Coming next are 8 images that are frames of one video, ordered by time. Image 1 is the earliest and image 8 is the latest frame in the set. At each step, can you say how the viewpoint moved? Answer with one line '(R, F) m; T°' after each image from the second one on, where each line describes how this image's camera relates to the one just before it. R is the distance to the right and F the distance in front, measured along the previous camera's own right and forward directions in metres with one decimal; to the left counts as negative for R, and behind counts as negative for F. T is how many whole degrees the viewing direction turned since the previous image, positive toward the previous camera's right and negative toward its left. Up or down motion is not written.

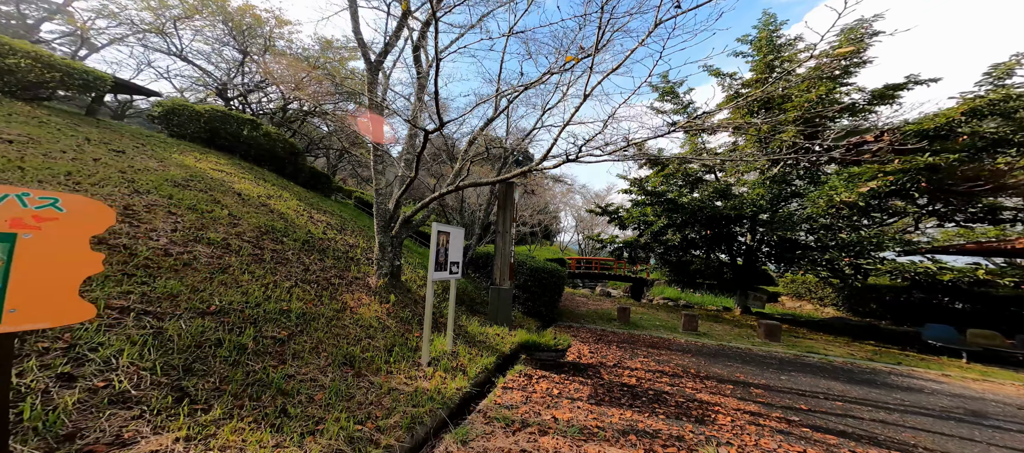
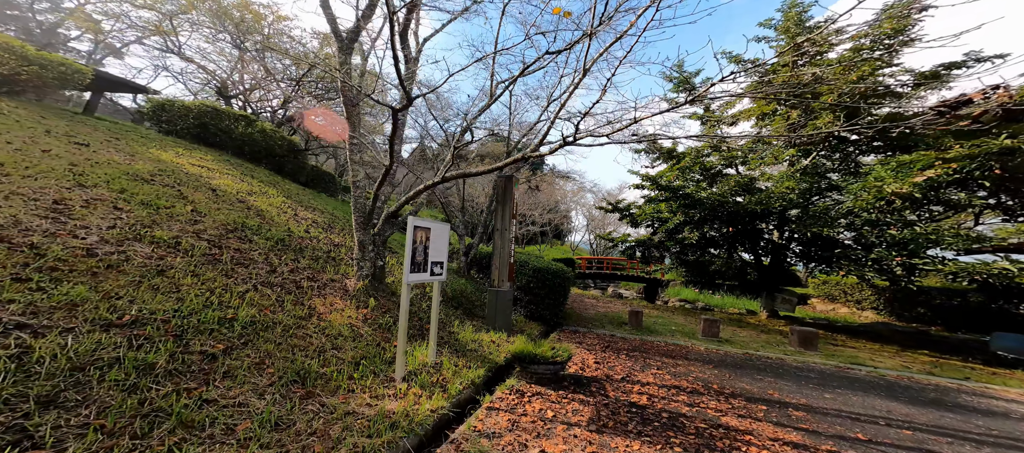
(+0.3, +0.5) m; -2°
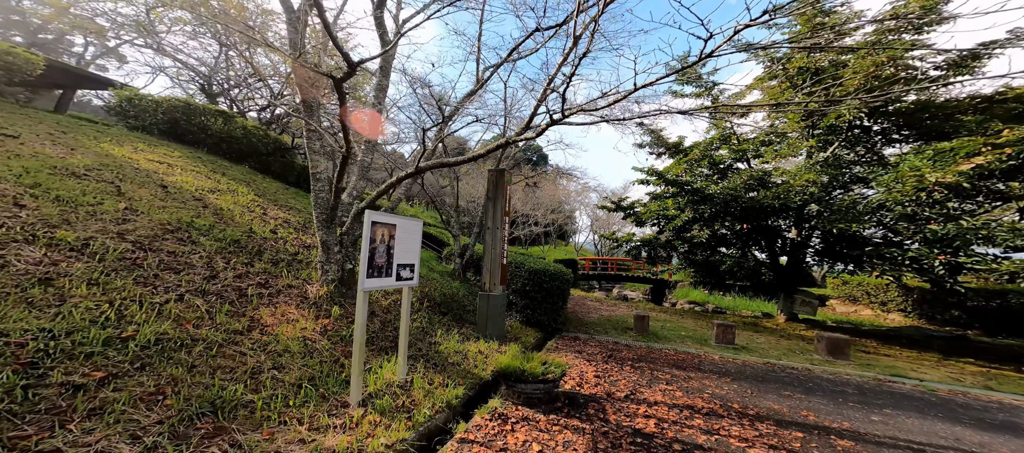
(+0.2, +0.6) m; -1°
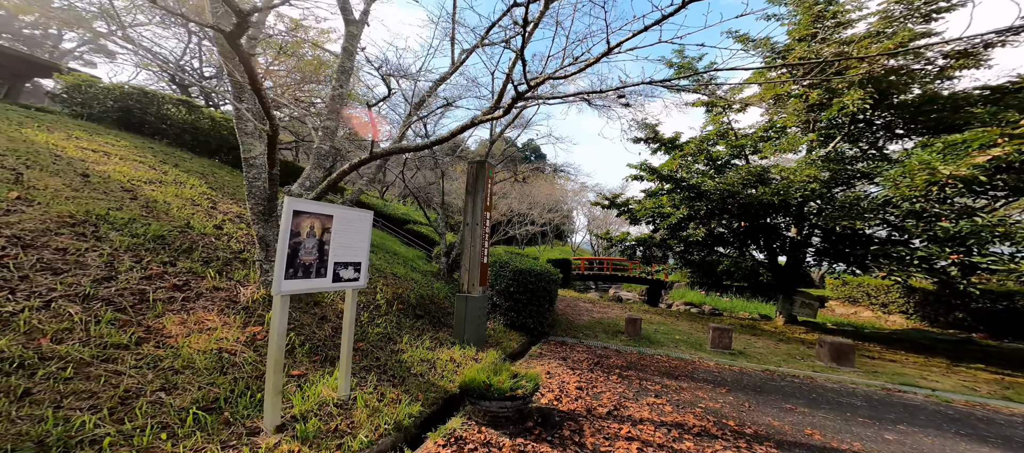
(+0.3, +0.5) m; 0°
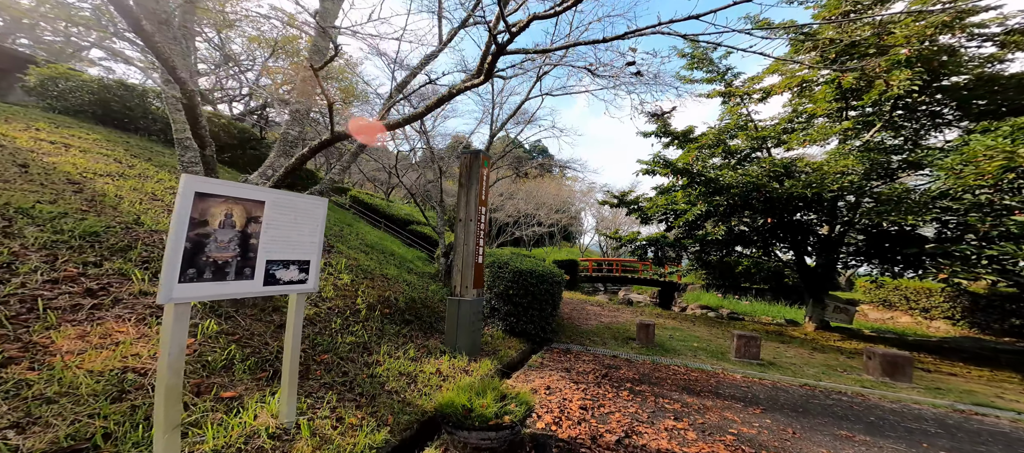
(+0.2, +0.6) m; -1°
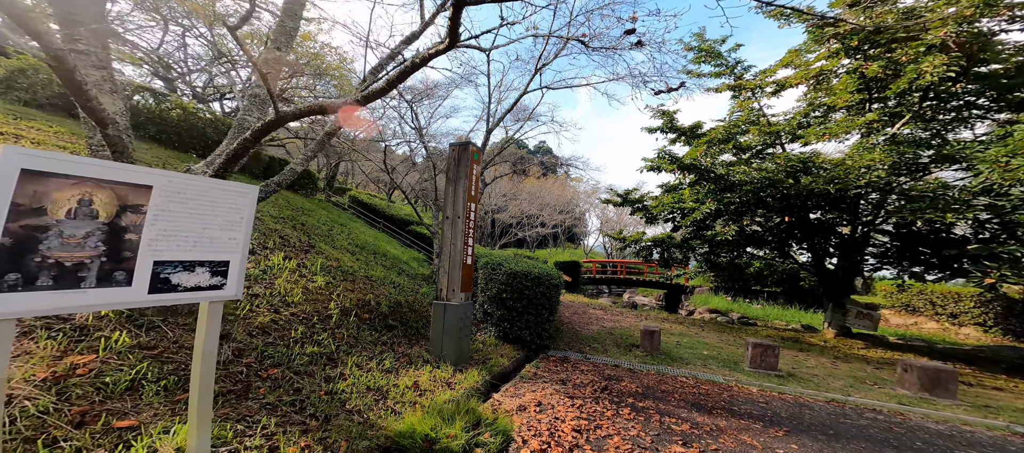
(+0.2, +0.5) m; -1°
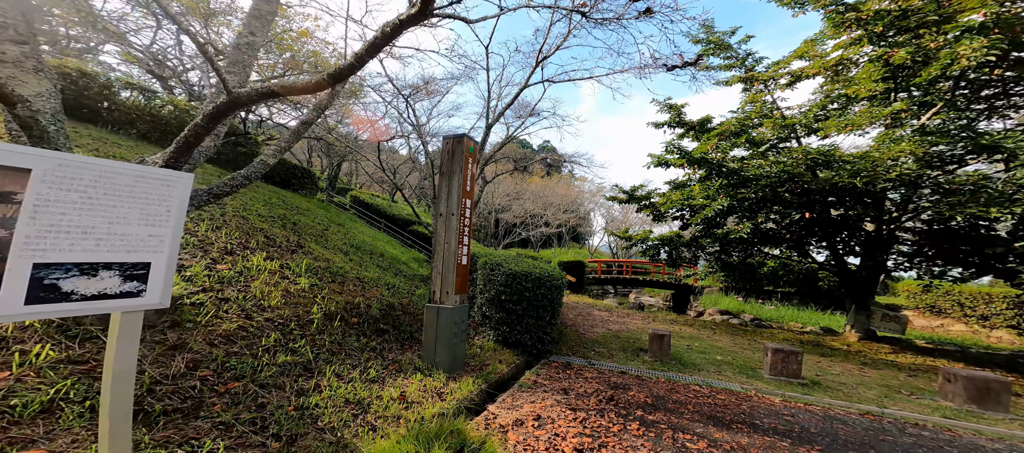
(+0.1, +0.3) m; -1°
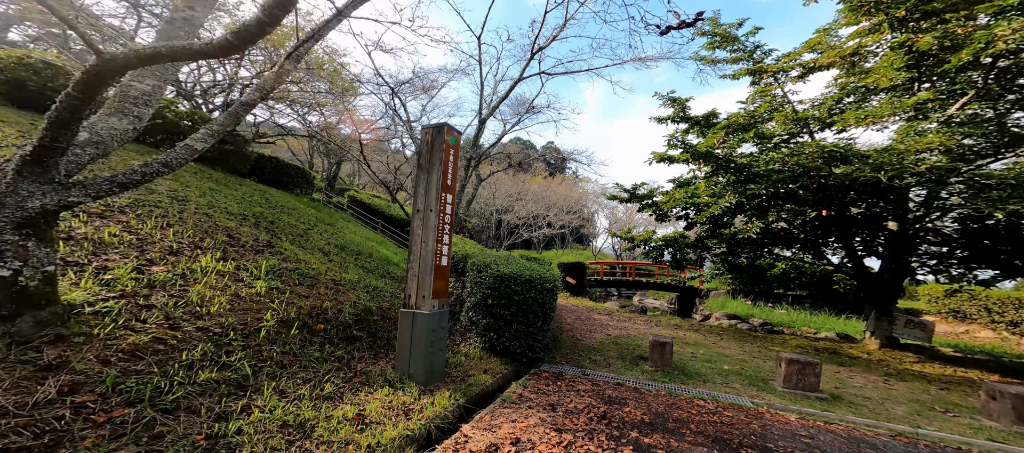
(+0.2, +0.5) m; -1°
